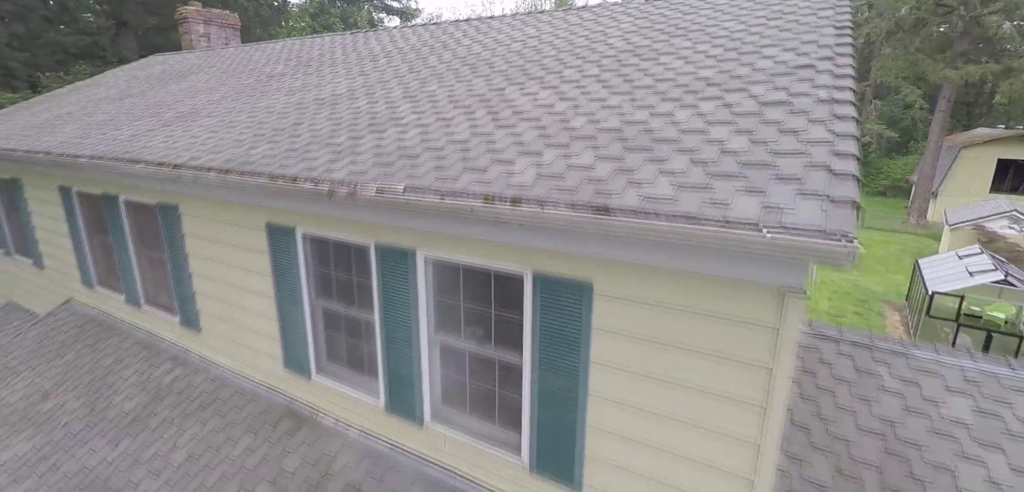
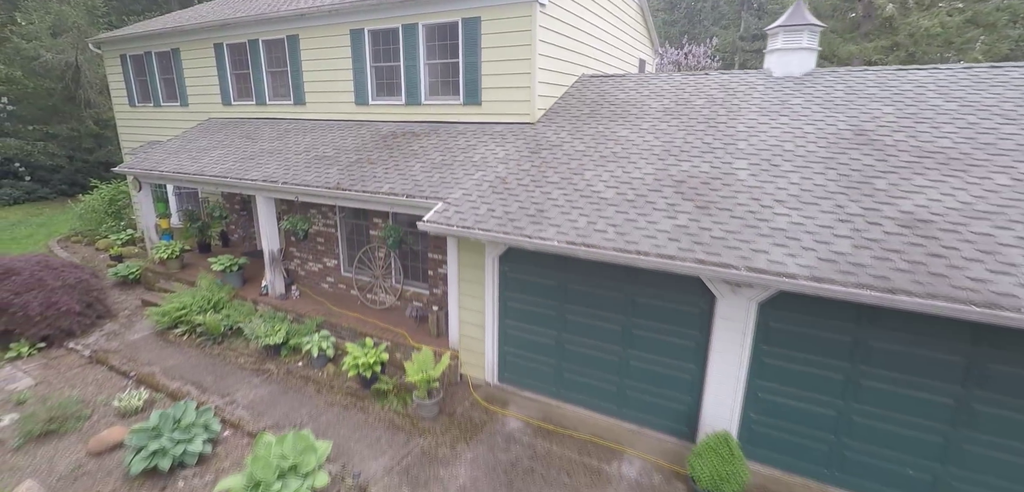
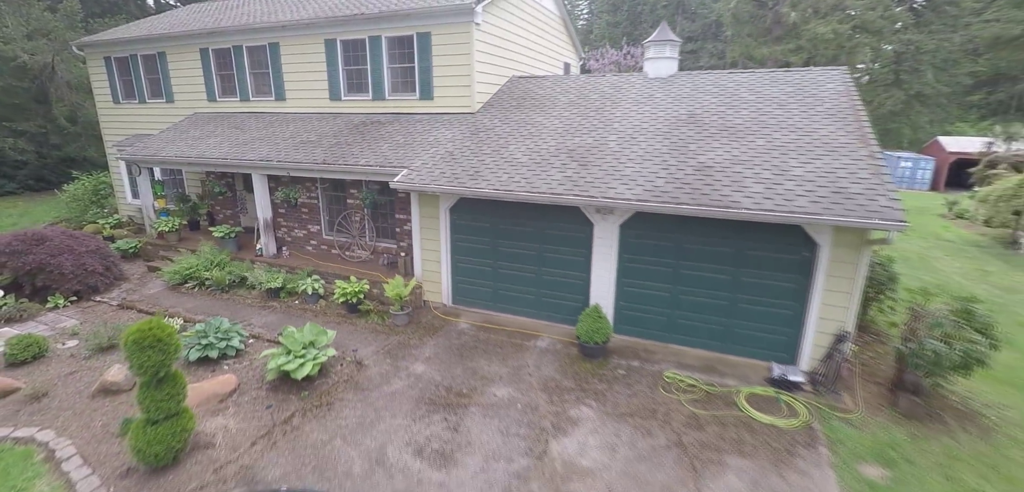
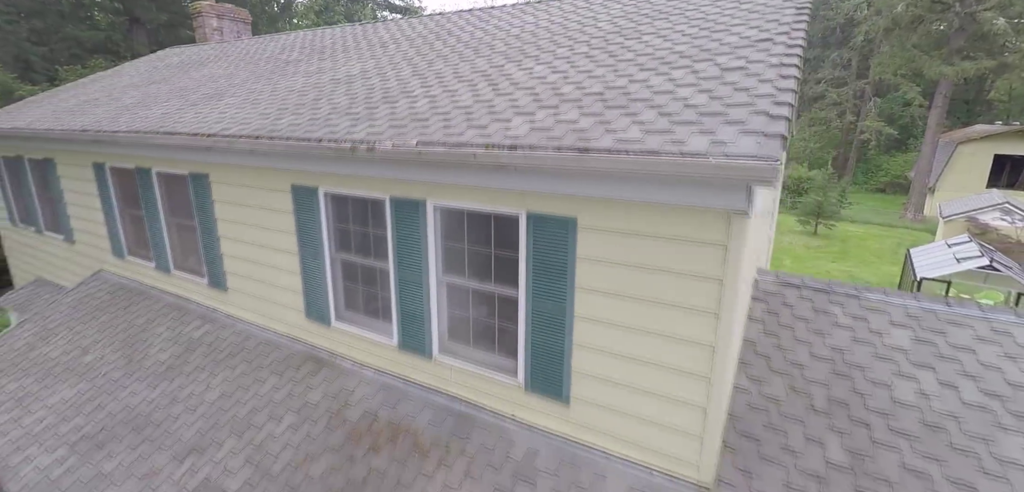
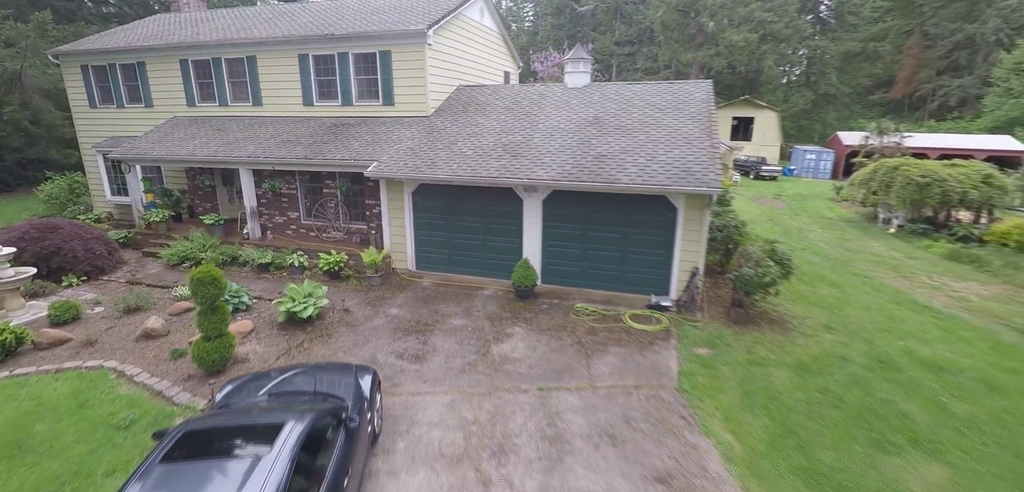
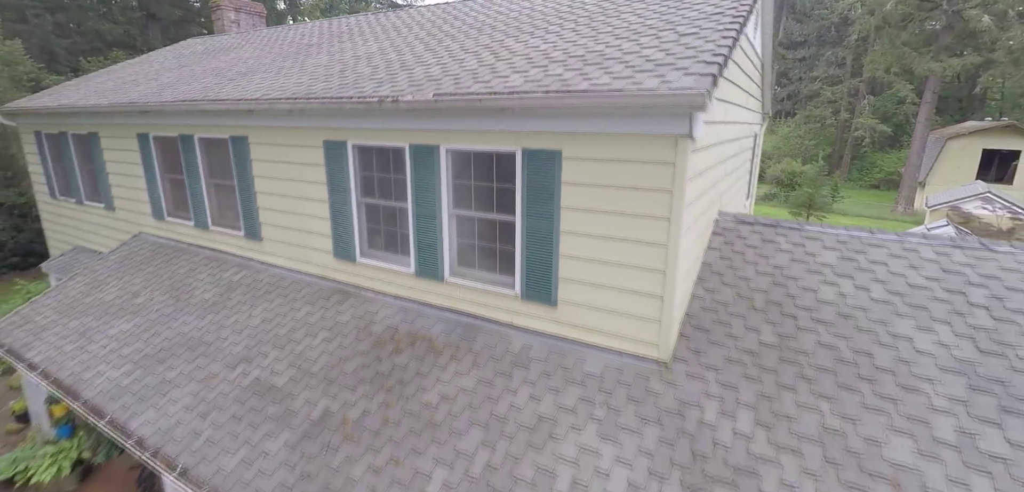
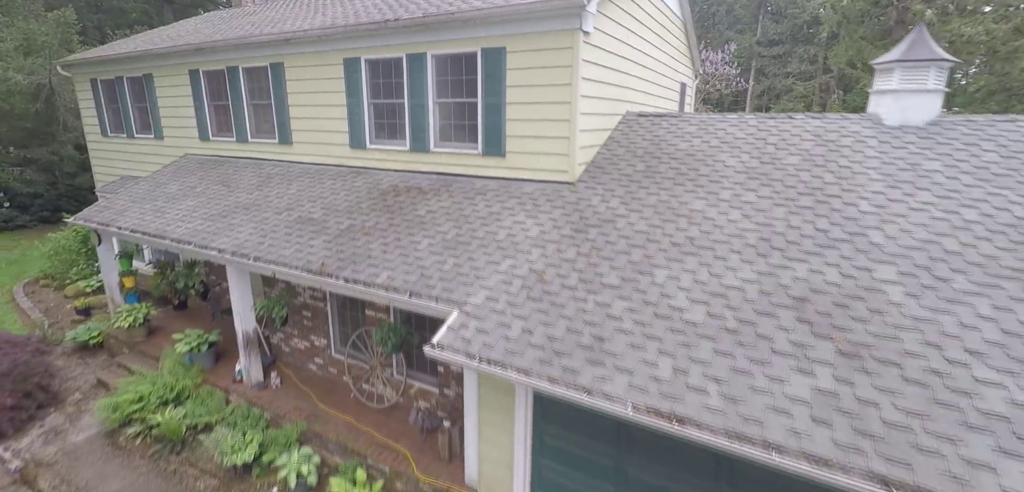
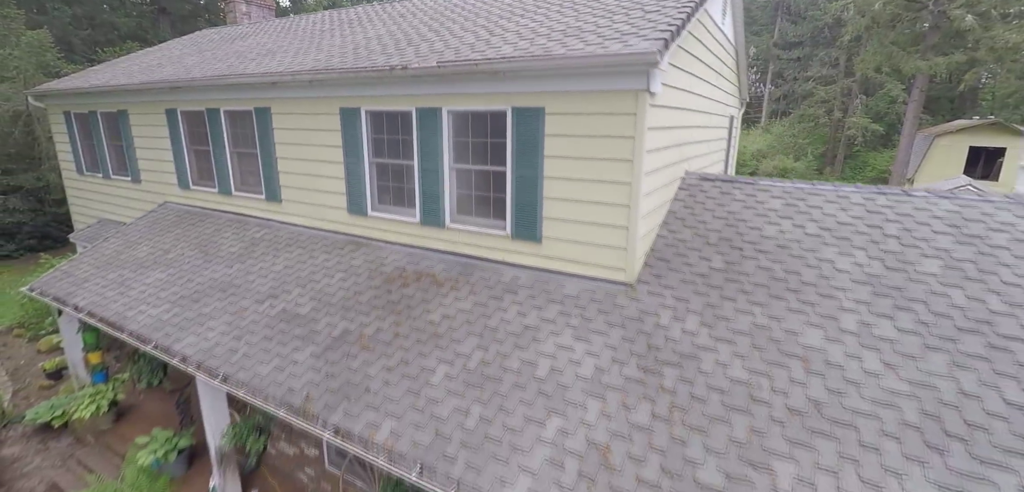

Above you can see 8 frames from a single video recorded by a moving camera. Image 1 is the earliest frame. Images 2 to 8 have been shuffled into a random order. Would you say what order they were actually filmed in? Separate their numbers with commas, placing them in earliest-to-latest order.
4, 6, 8, 7, 2, 3, 5
